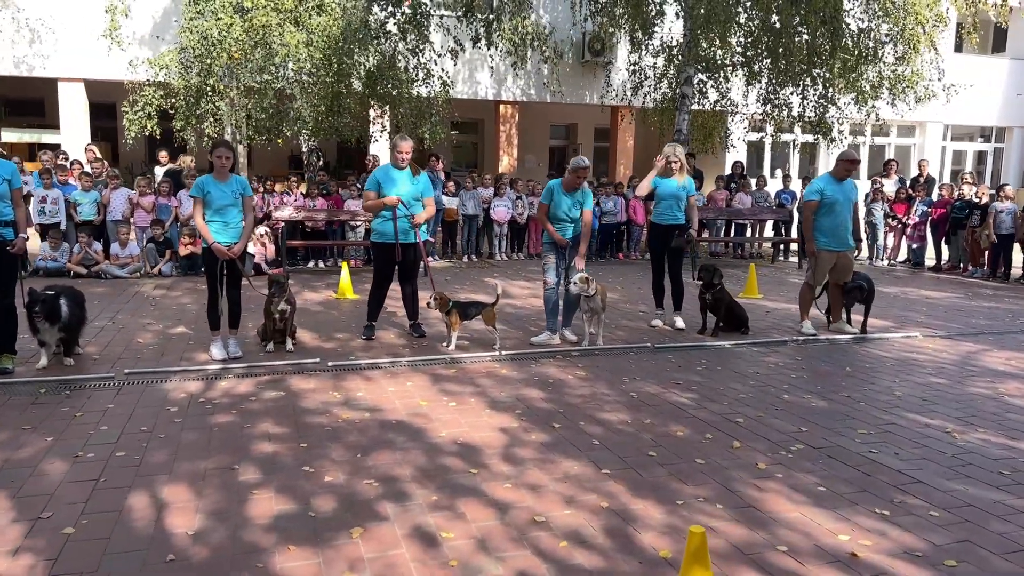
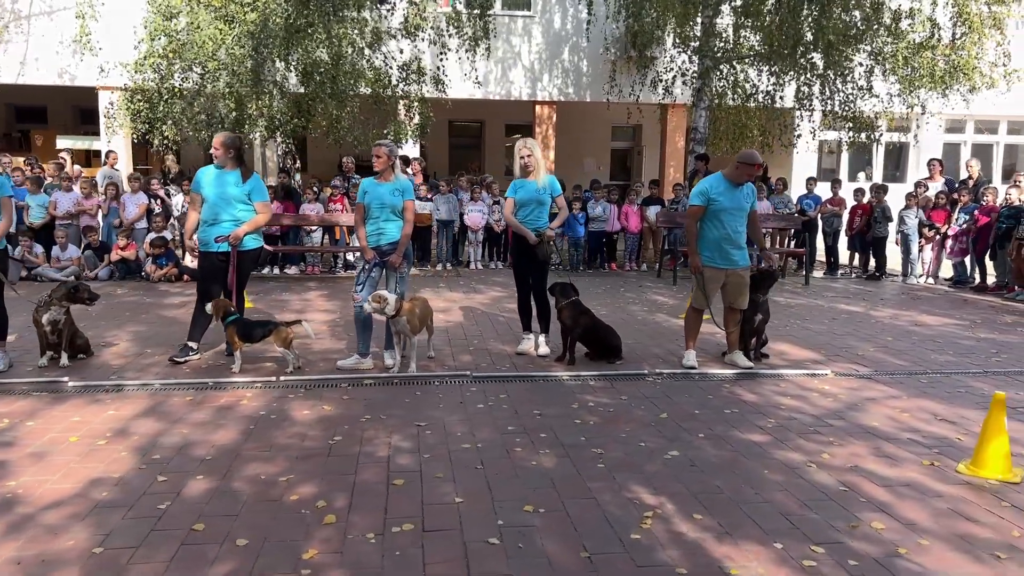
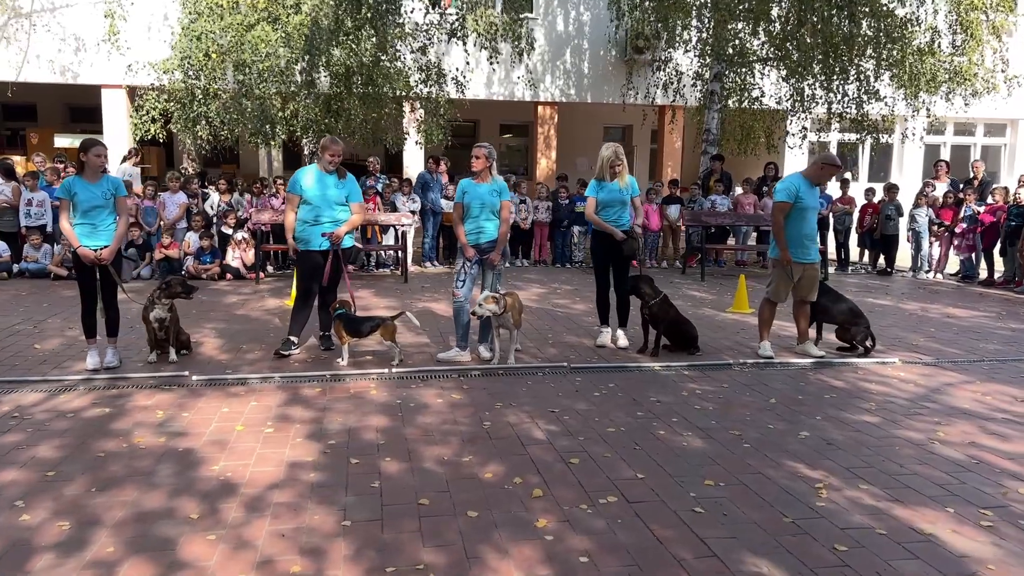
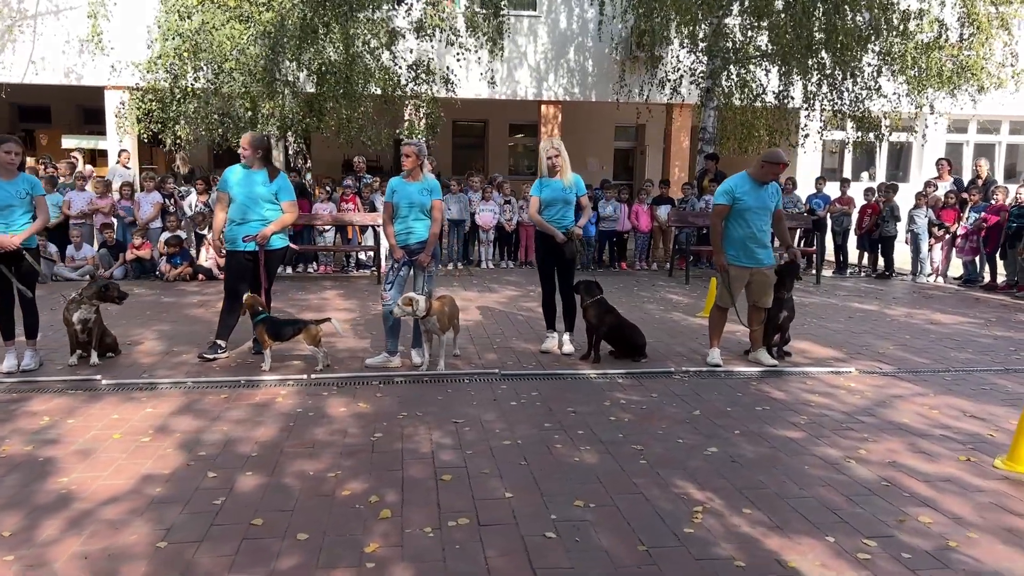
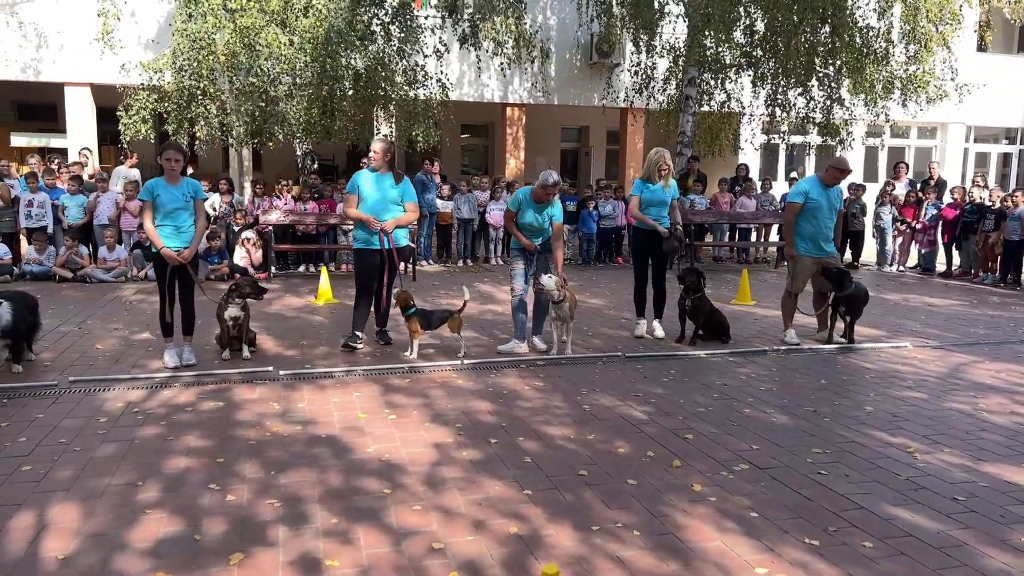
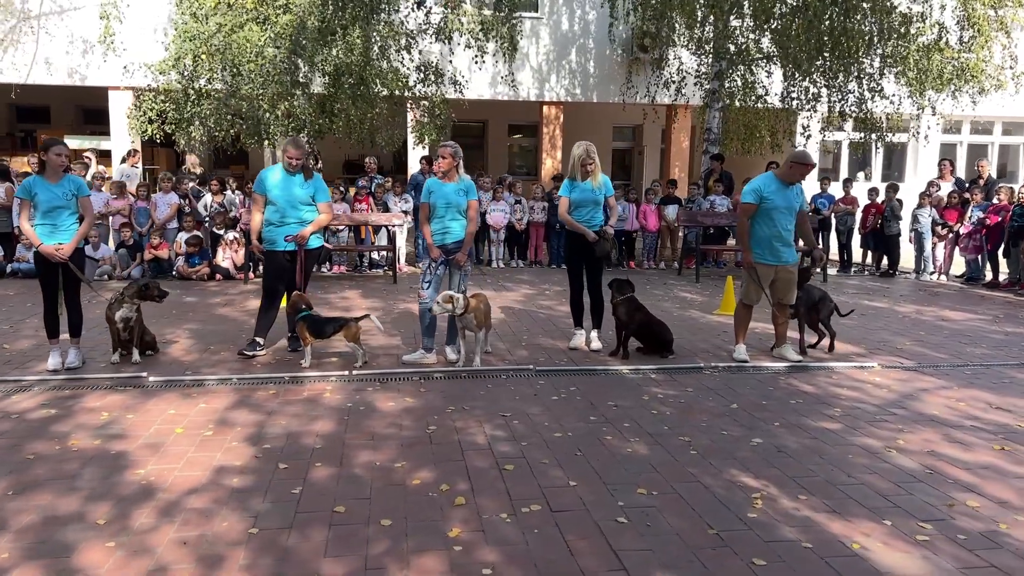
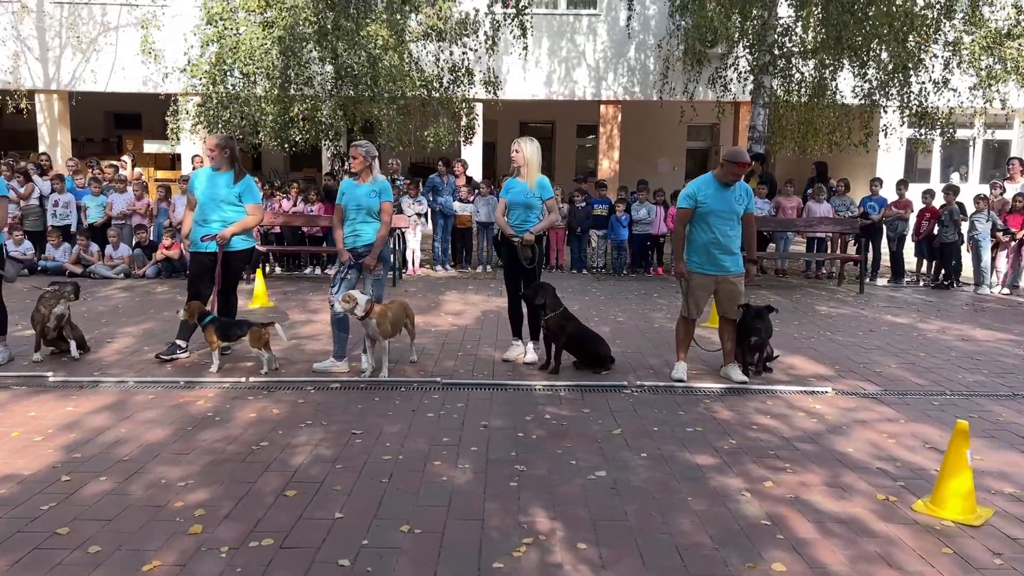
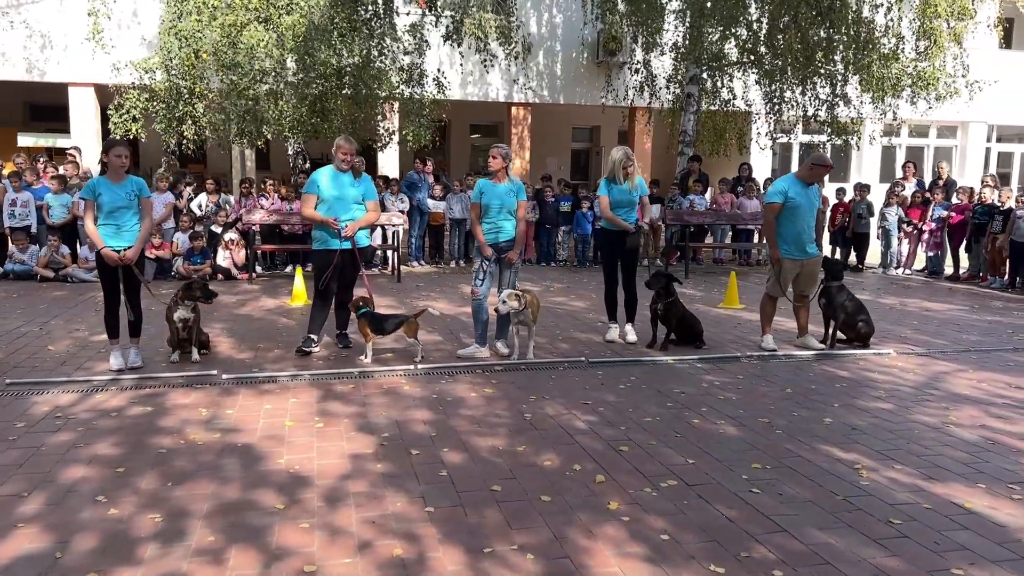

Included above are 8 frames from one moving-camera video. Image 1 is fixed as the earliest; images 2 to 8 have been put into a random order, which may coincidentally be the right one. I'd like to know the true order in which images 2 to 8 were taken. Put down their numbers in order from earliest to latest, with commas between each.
5, 8, 3, 6, 4, 2, 7
